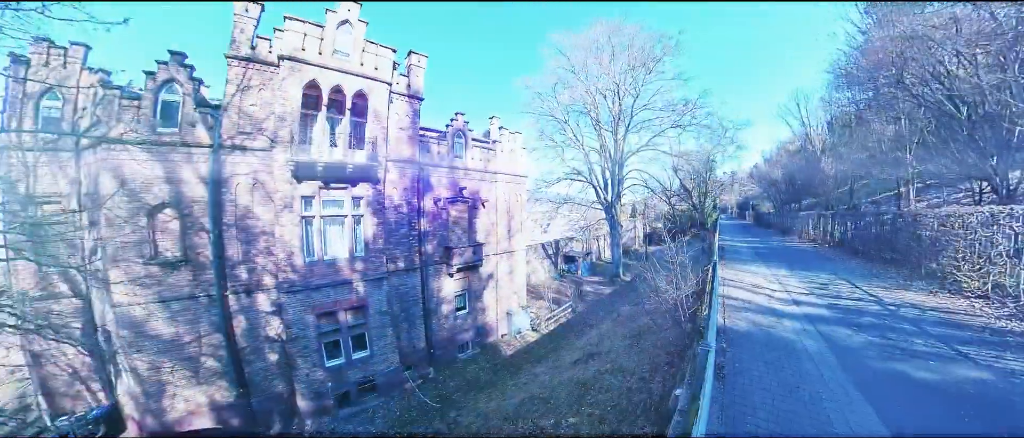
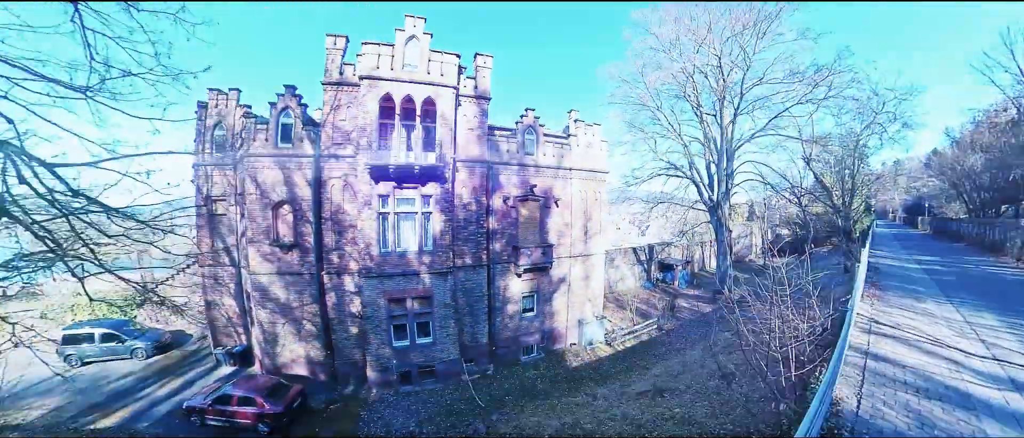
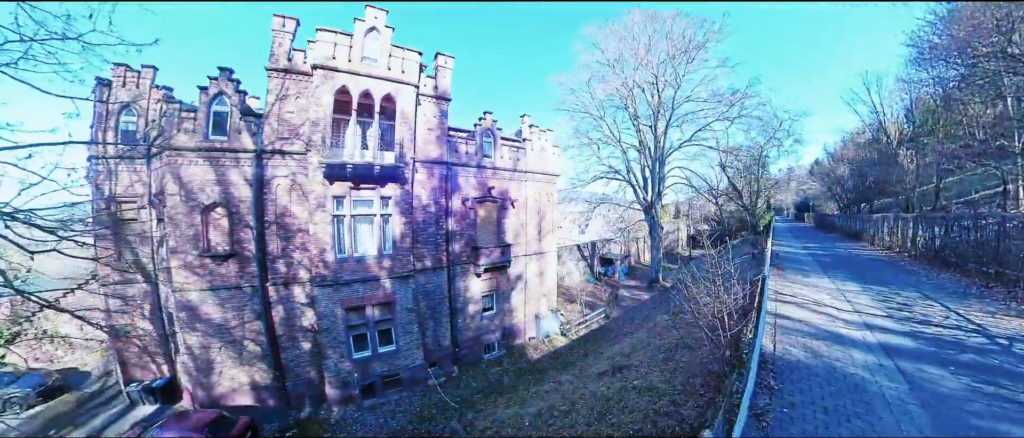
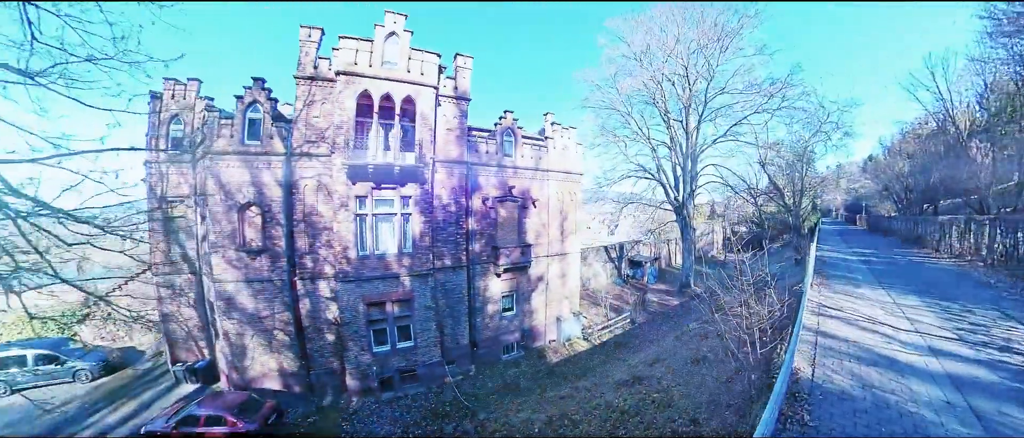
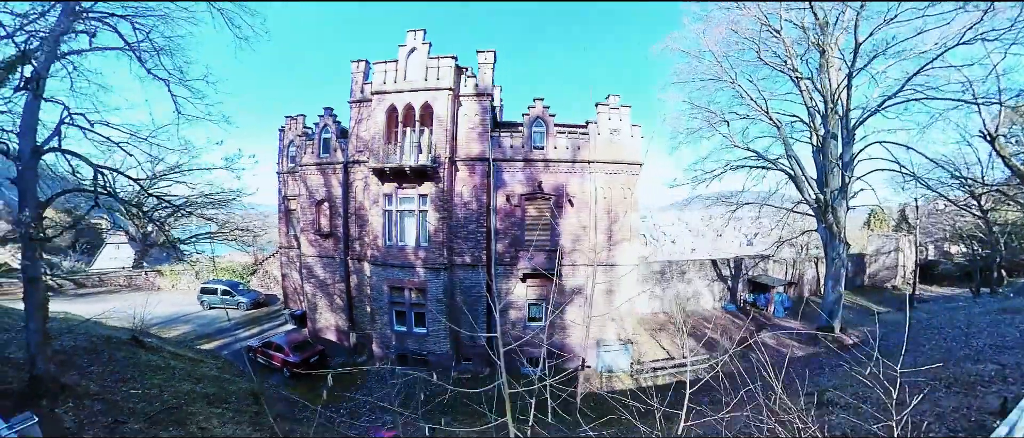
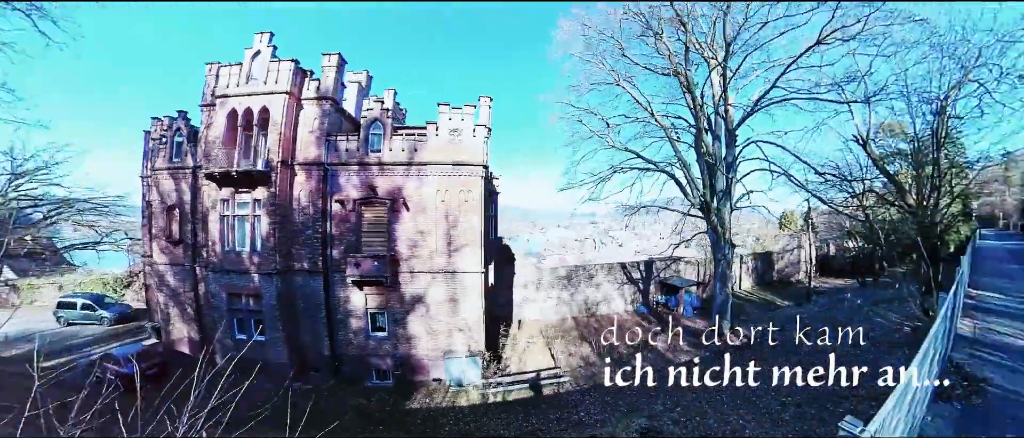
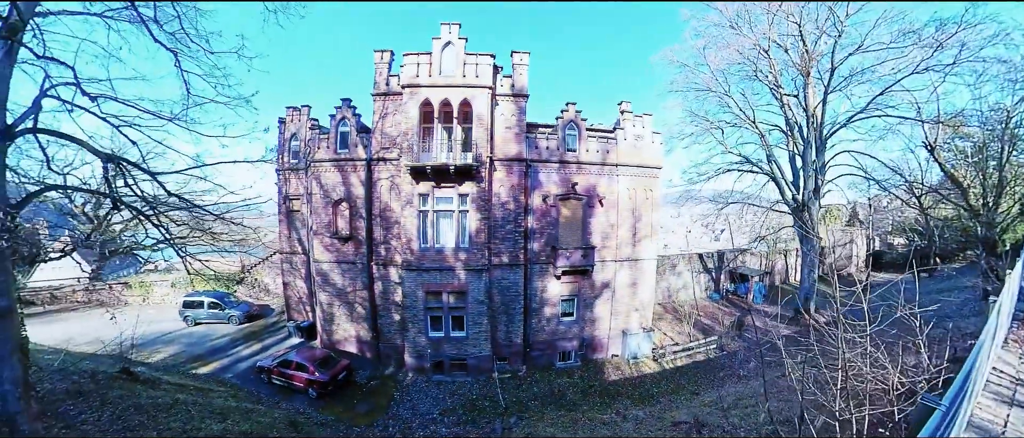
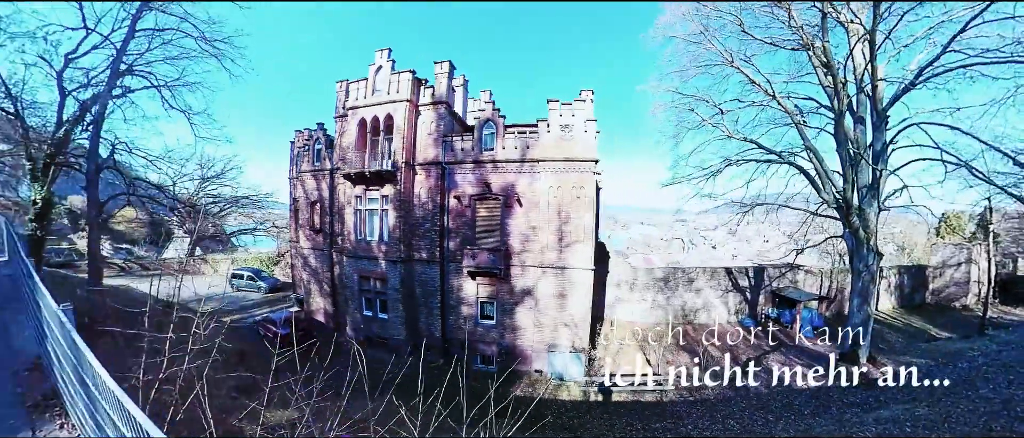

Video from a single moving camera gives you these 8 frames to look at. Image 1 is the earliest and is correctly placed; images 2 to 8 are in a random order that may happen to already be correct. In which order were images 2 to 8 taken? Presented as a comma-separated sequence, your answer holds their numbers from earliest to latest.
3, 4, 2, 7, 5, 8, 6
